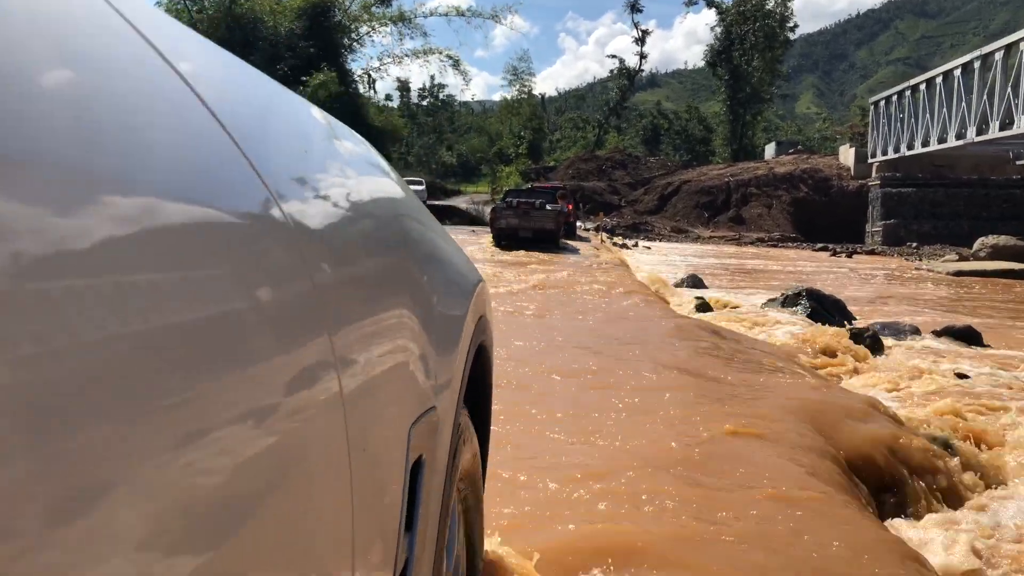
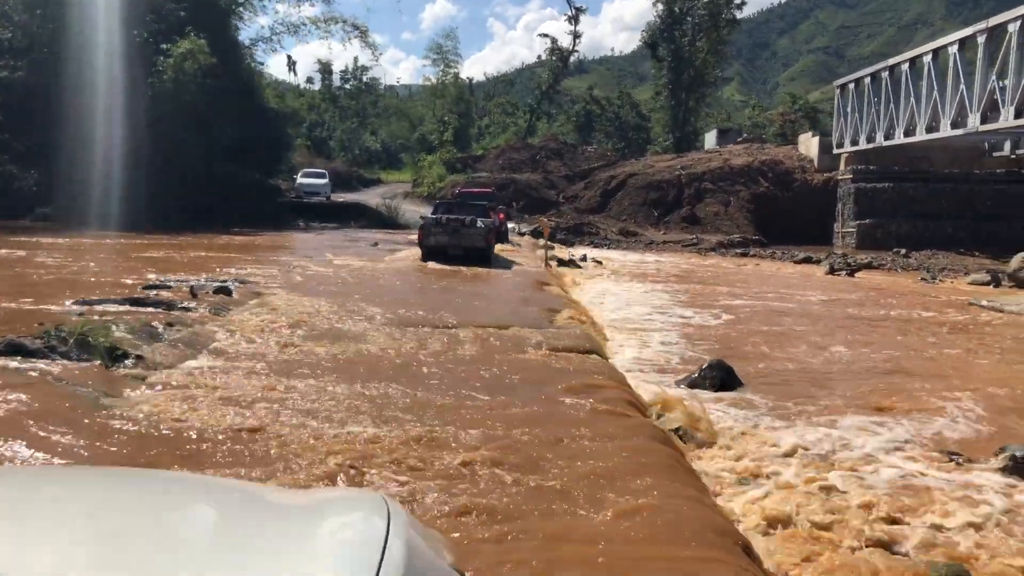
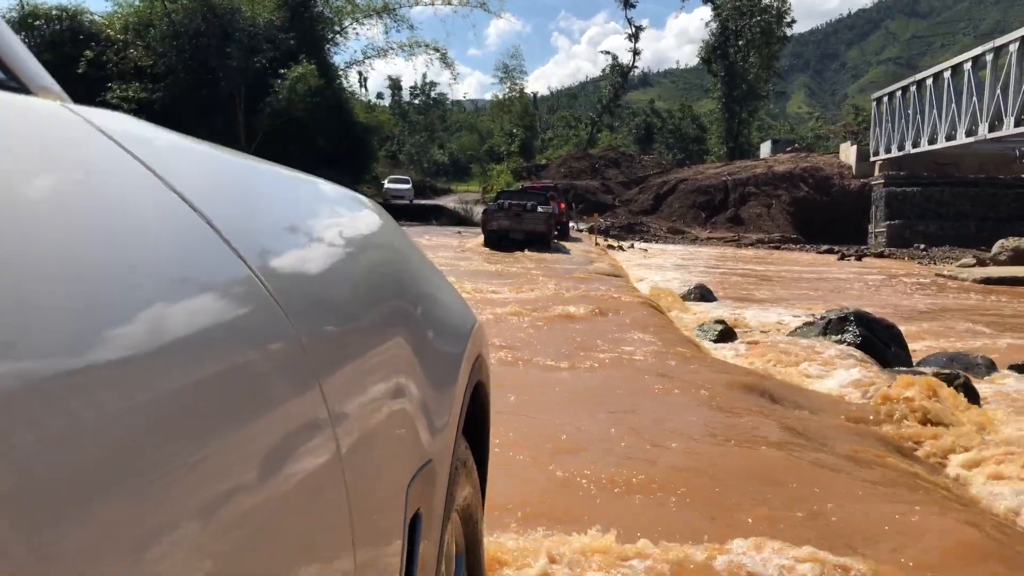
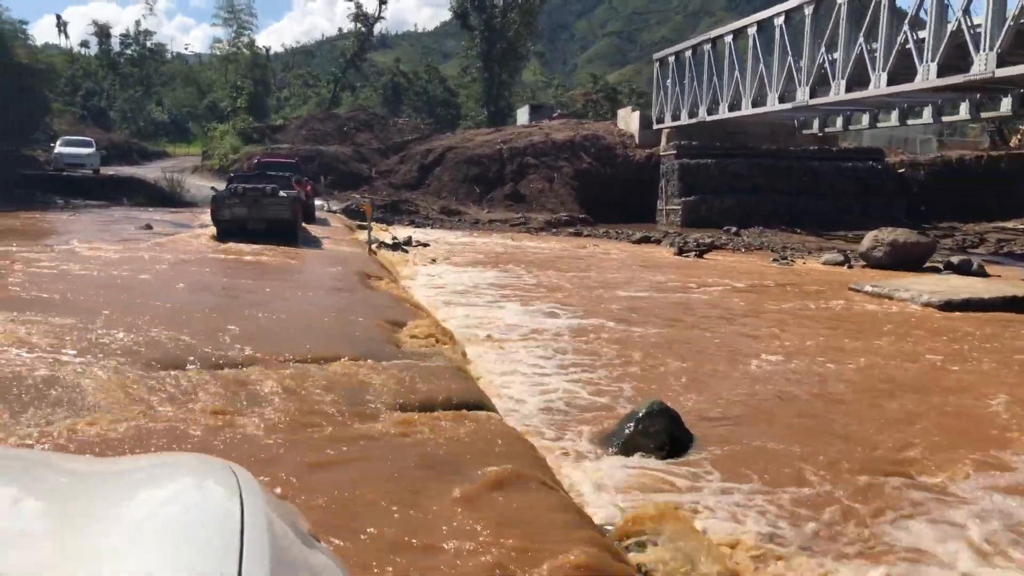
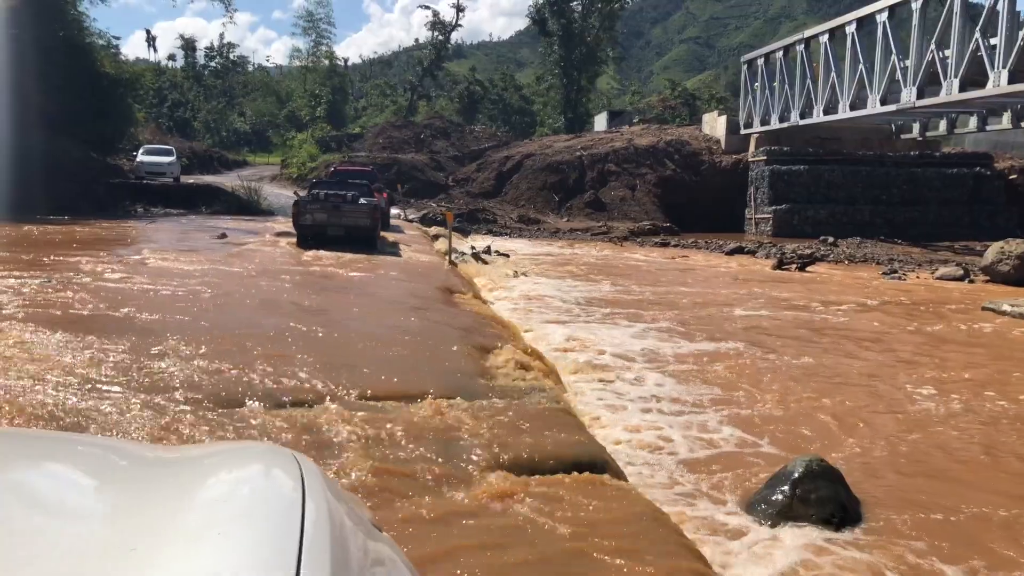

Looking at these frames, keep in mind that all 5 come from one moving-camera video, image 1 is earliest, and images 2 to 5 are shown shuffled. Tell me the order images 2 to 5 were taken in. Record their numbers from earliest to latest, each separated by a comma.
3, 2, 4, 5
